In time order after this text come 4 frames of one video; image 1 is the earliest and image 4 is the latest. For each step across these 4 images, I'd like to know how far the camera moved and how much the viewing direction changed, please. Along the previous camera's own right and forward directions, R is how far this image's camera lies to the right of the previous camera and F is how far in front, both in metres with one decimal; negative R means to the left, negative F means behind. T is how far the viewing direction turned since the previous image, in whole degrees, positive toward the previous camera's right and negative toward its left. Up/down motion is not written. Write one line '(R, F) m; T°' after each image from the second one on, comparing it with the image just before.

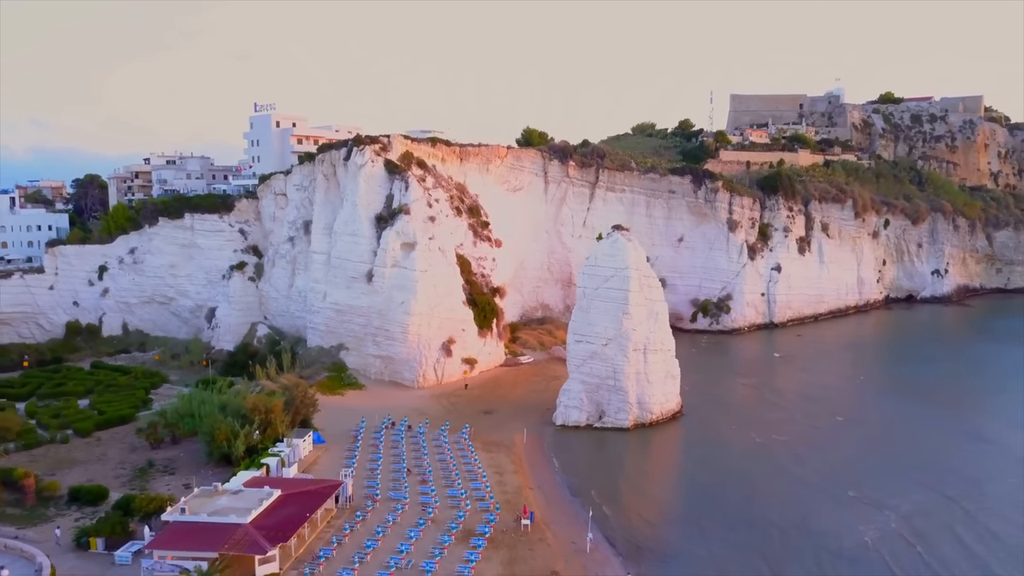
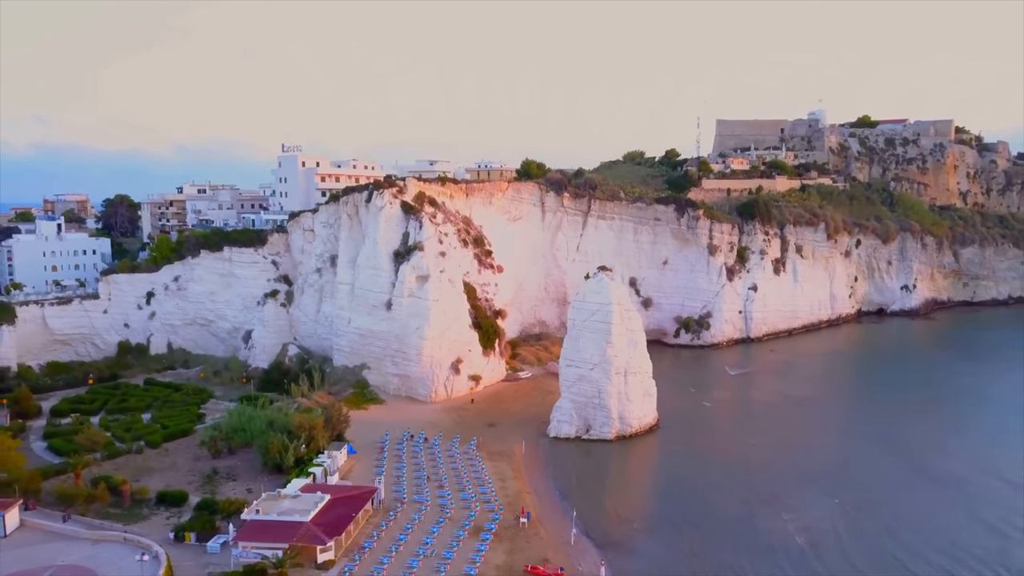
(0.0, -4.4) m; 0°
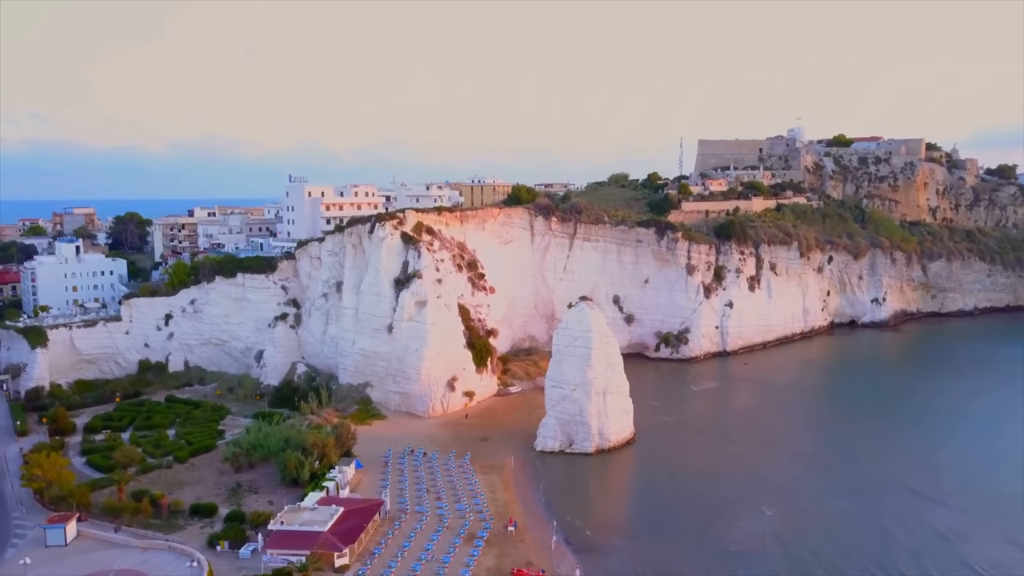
(+0.2, -3.3) m; 0°
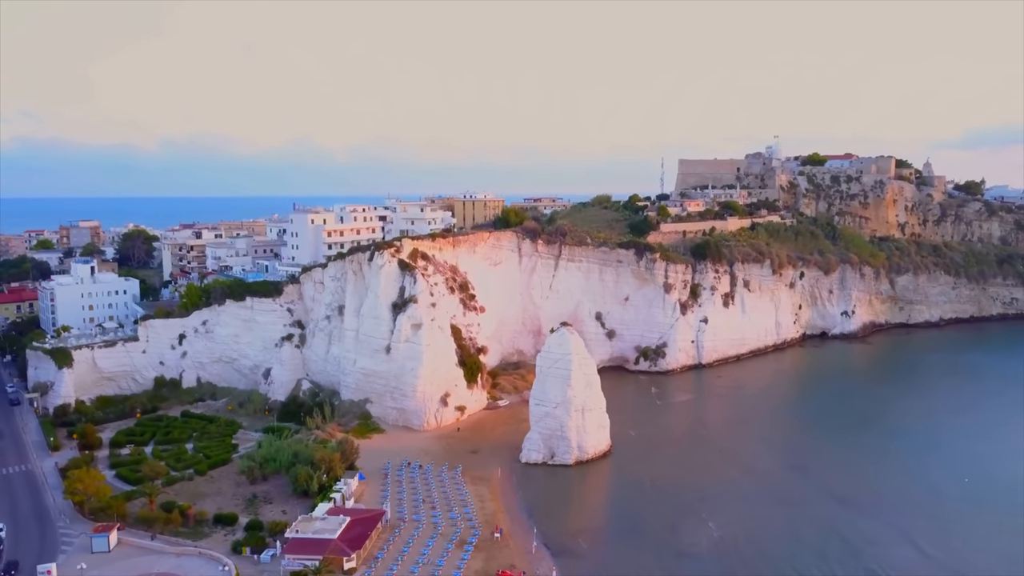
(+0.3, -3.5) m; +1°
